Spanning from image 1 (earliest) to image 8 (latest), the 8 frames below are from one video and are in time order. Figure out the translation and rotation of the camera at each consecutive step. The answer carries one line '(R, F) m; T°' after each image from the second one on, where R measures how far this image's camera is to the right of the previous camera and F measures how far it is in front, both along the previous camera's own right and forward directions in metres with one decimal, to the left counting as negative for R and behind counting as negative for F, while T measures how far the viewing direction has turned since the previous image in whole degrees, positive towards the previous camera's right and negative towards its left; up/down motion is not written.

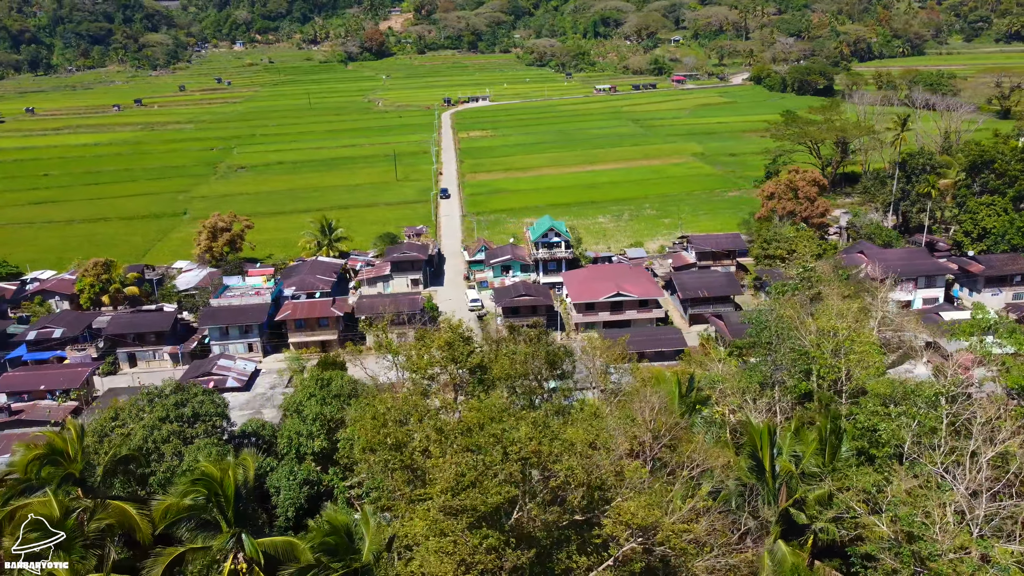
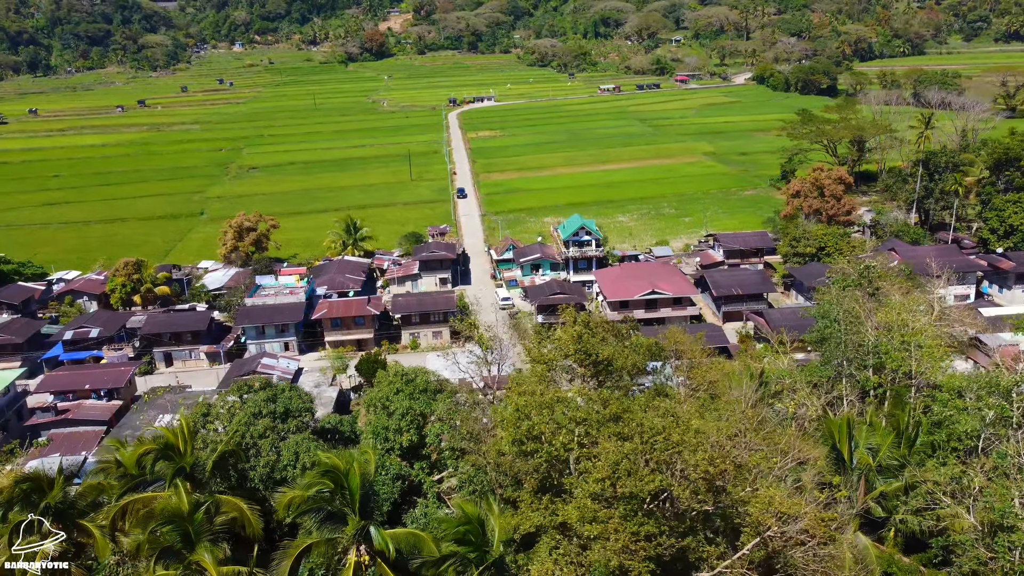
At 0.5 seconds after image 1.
(-1.8, -0.1) m; 0°
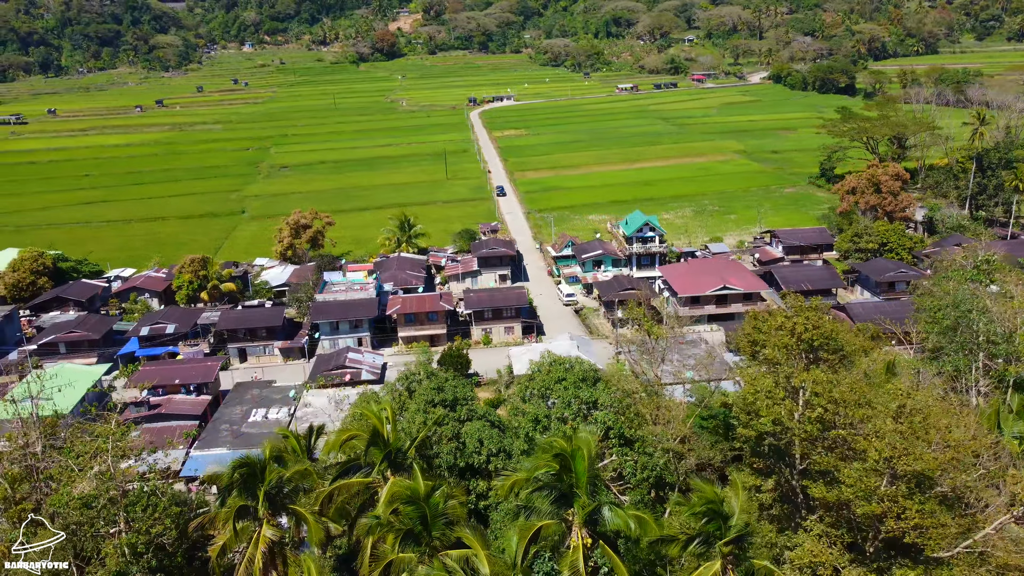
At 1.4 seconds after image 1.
(-3.2, -0.1) m; 0°
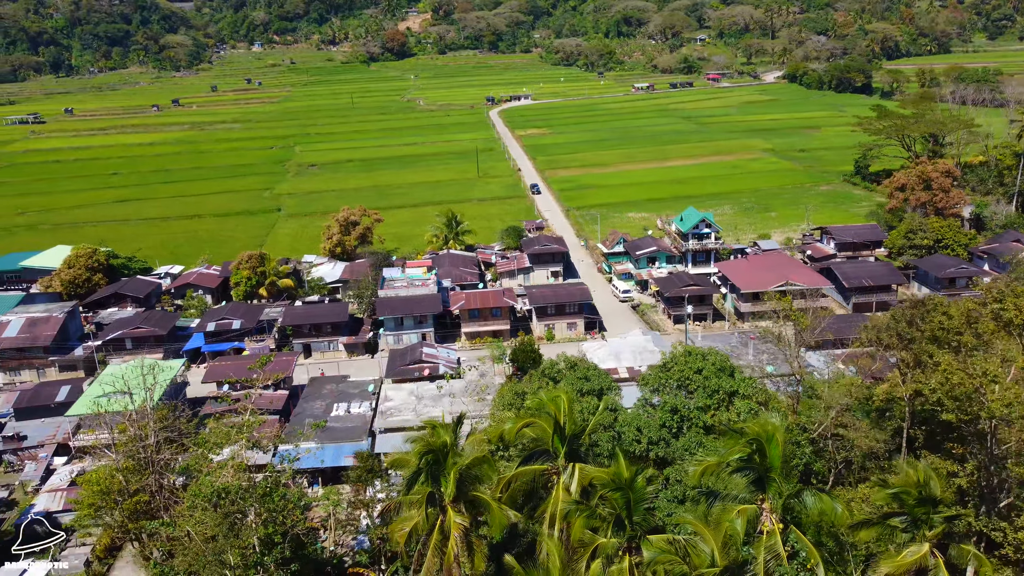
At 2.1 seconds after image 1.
(-2.8, -0.1) m; 0°
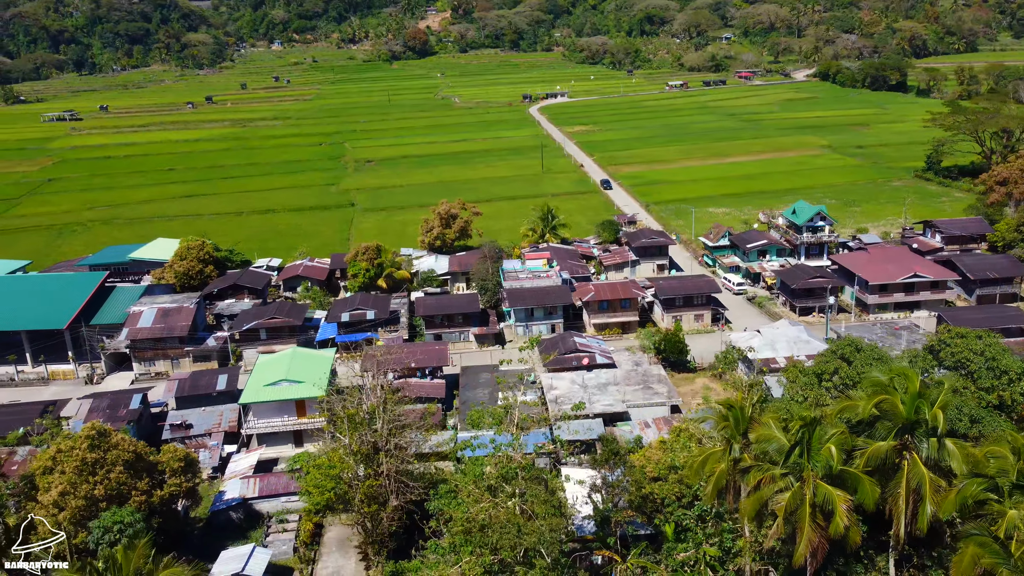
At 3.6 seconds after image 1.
(-5.6, -0.1) m; 0°
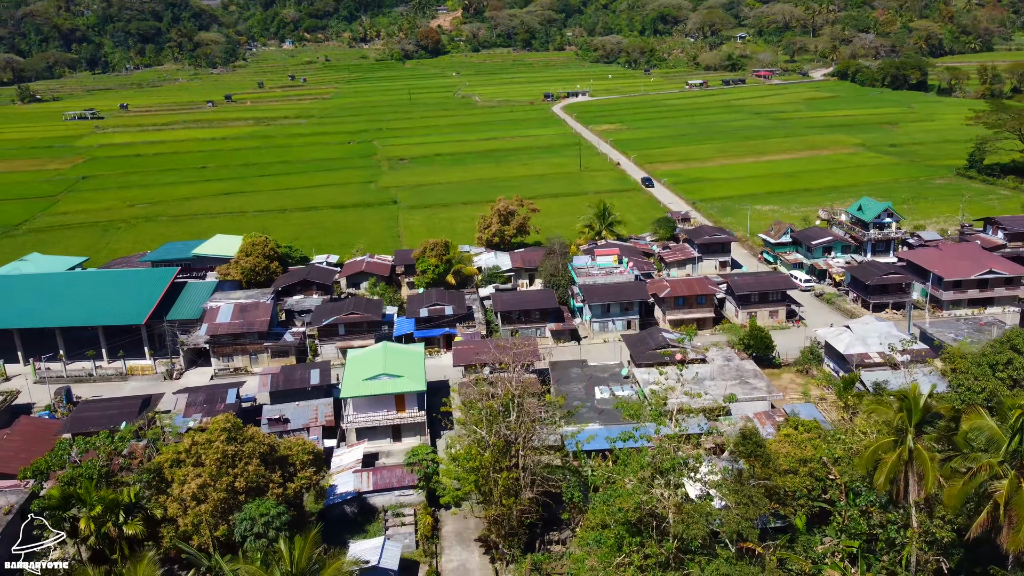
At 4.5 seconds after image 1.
(-3.3, 0.0) m; 0°
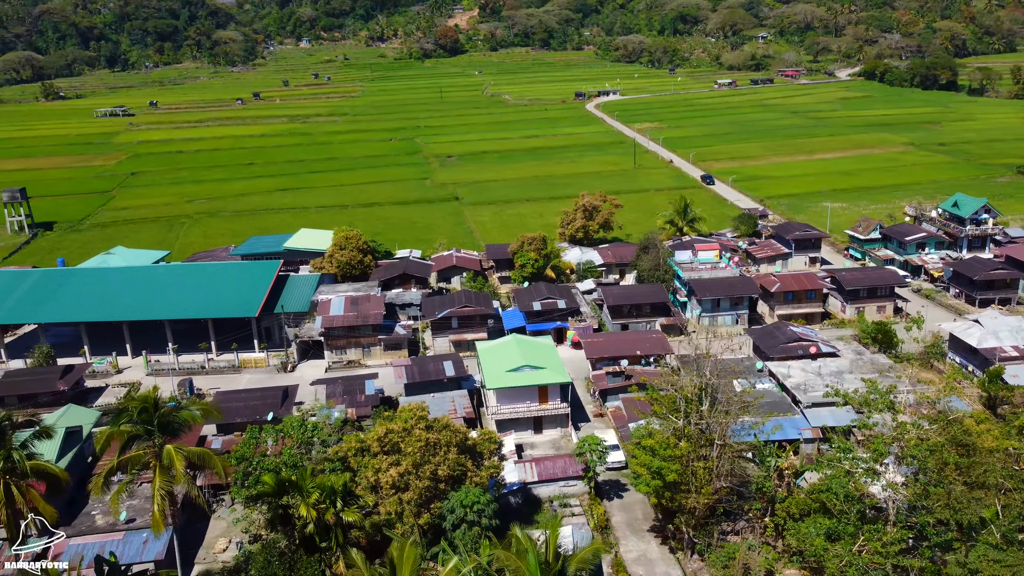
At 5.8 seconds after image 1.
(-4.8, 0.0) m; 0°
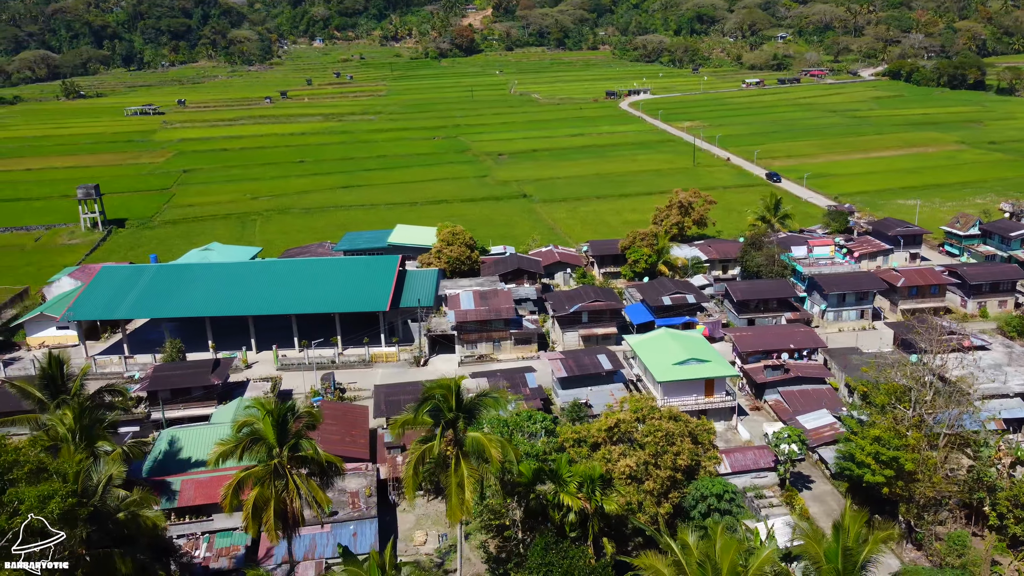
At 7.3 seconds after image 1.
(-5.7, 0.0) m; 0°
